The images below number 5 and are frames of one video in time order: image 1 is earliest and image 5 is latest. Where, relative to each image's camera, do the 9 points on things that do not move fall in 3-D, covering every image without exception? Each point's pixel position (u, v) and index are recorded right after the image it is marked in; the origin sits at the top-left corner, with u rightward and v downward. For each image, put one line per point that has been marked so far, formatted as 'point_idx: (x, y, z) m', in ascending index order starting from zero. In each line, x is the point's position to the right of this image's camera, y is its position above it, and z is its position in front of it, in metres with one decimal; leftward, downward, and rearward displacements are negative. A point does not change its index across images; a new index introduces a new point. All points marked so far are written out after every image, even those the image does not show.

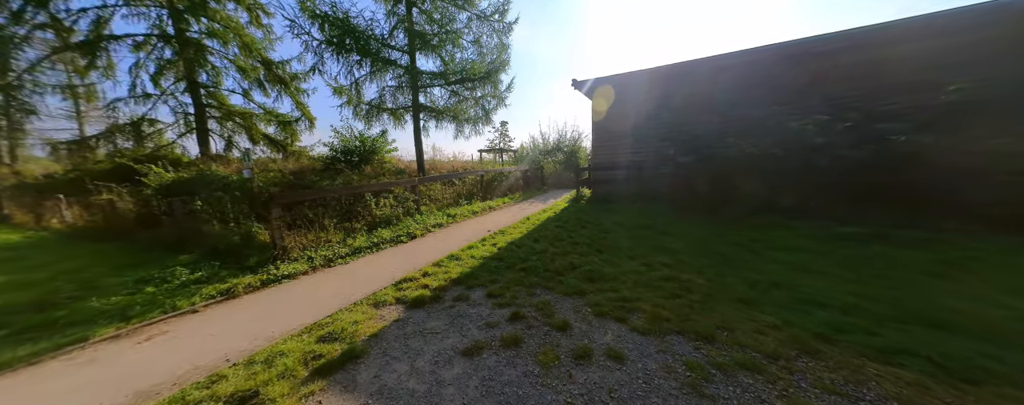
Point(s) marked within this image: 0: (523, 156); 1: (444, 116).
0: (+0.5, +2.3, +13.9) m
1: (-2.5, +3.2, +10.4) m
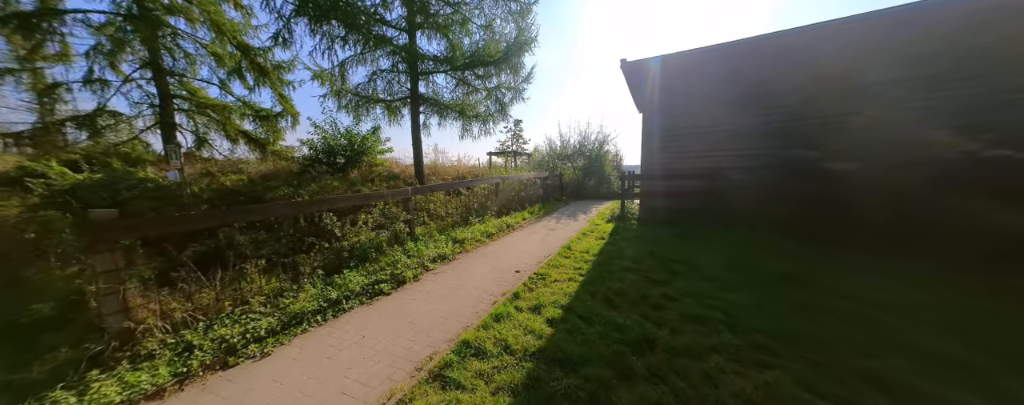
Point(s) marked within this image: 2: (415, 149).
0: (+1.1, +1.8, +12.1) m
1: (-2.0, +2.8, +8.6) m
2: (-2.9, +1.6, +8.2) m
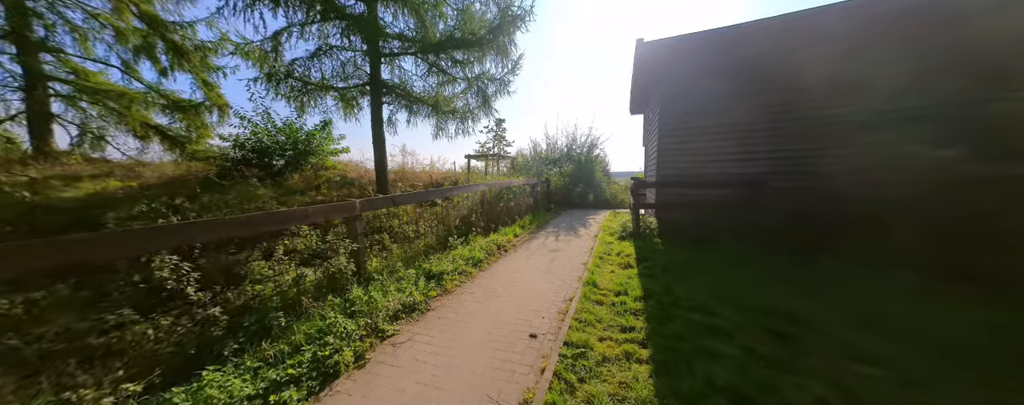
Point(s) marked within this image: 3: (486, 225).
0: (+0.3, +1.4, +10.9) m
1: (-2.4, +2.5, +7.2) m
2: (-3.2, +1.3, +6.6) m
3: (-0.5, -0.5, +5.5) m
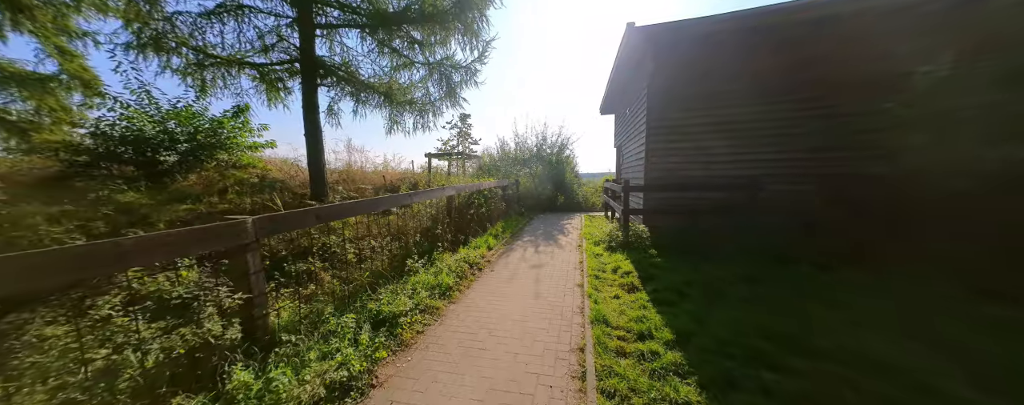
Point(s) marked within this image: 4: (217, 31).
0: (-0.9, +1.3, +10.0) m
1: (-3.1, +2.3, +5.9) m
2: (-3.8, +1.1, +5.2) m
3: (-1.0, -0.6, +4.6) m
4: (-4.8, +2.8, +4.4) m
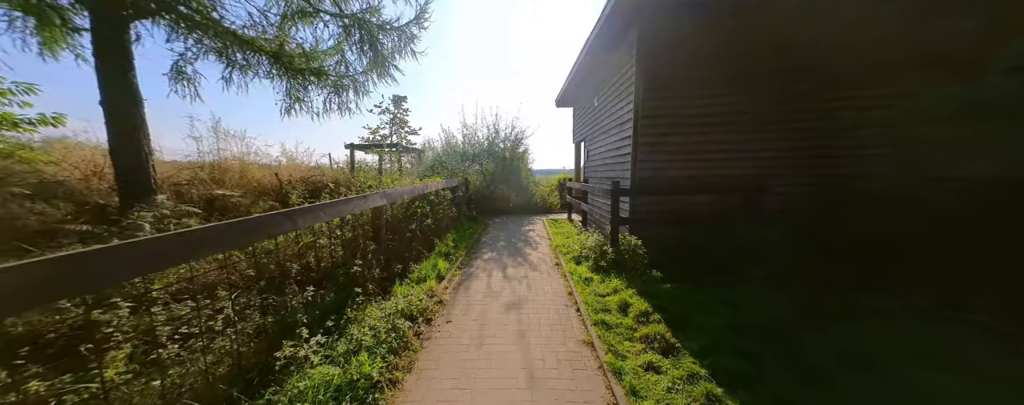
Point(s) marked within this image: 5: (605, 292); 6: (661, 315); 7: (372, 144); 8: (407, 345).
0: (-2.5, +1.2, +8.4) m
1: (-3.8, +2.2, +3.9) m
2: (-4.4, +0.9, +3.1) m
3: (-1.4, -0.7, +3.1) m
4: (-5.2, +2.5, +2.1) m
5: (+1.0, -0.9, +3.0) m
6: (+1.3, -1.0, +2.5) m
7: (-3.6, +1.5, +7.2) m
8: (-0.9, -1.1, +2.2) m
